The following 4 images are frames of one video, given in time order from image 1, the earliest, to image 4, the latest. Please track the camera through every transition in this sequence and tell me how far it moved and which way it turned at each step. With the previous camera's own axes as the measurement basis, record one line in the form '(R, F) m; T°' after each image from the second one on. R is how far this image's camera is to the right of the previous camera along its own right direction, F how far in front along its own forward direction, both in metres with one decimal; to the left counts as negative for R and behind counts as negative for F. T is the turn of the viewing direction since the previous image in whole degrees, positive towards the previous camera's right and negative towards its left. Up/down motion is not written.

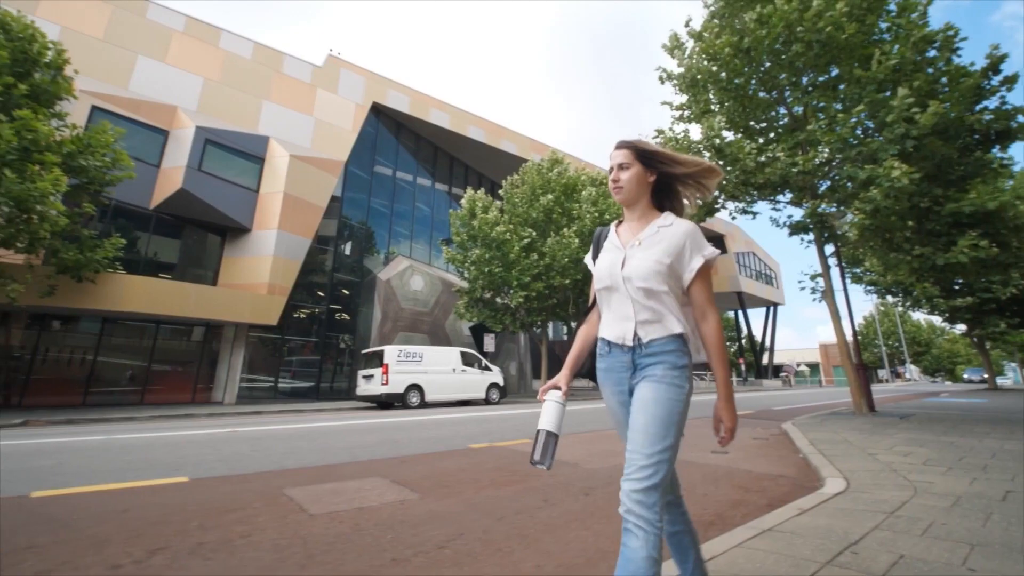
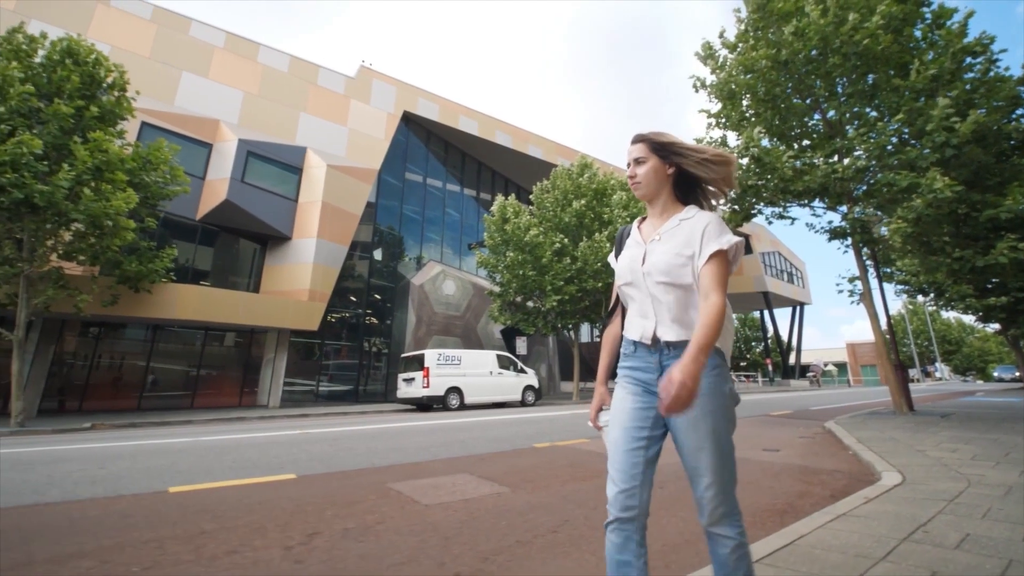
(-0.6, -0.5) m; -2°
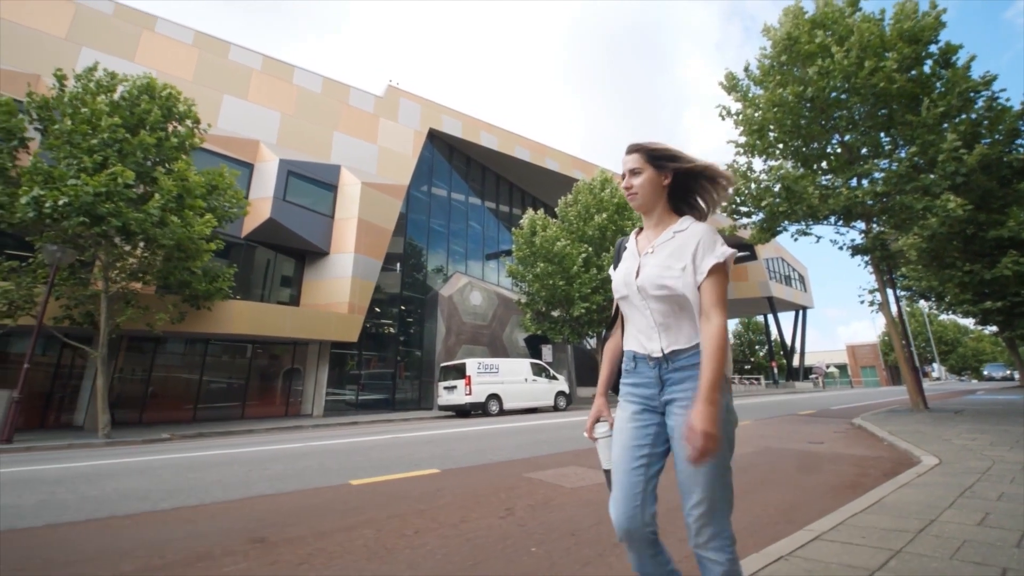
(-1.3, -1.2) m; 0°
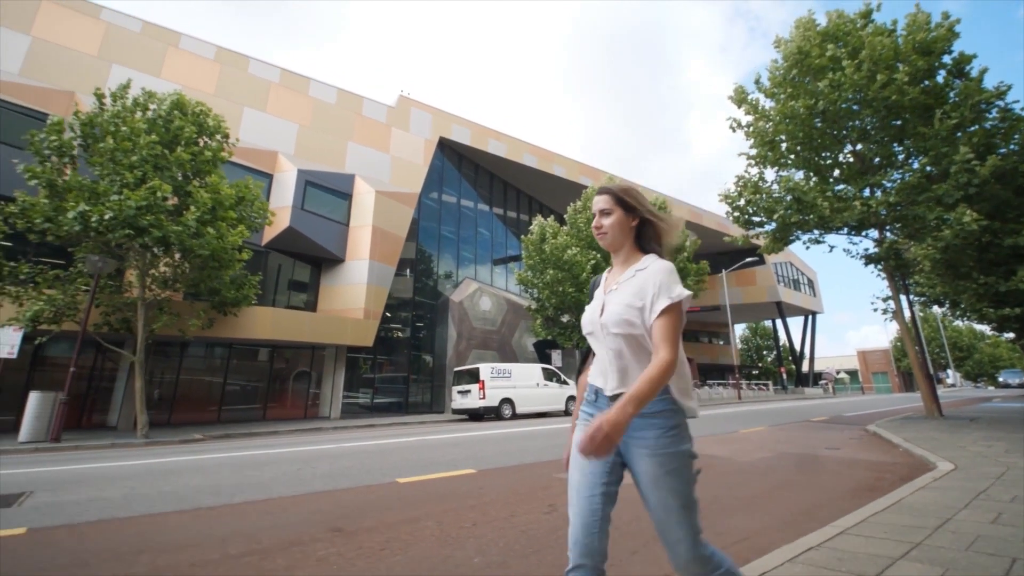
(-0.4, -0.4) m; -1°
